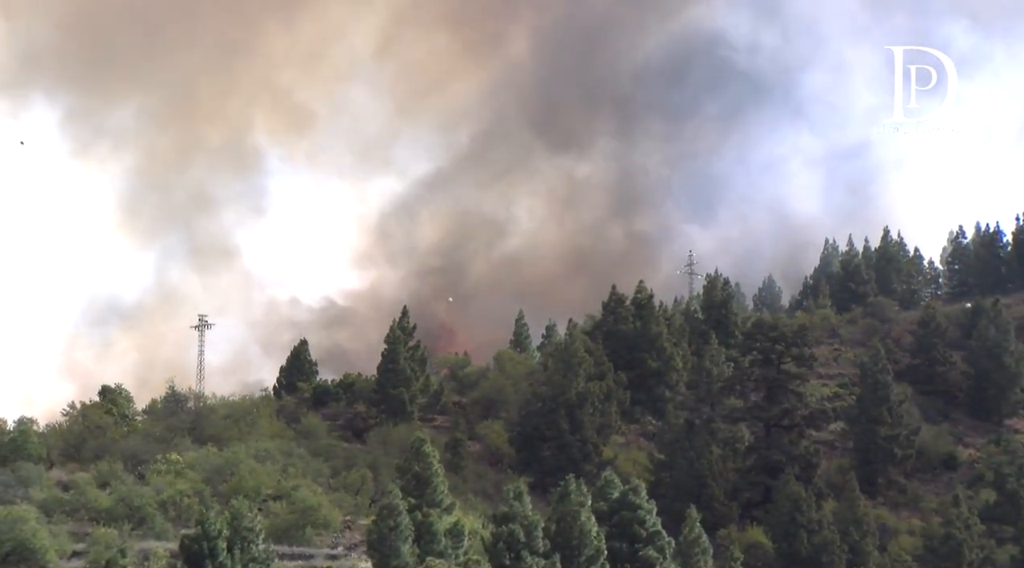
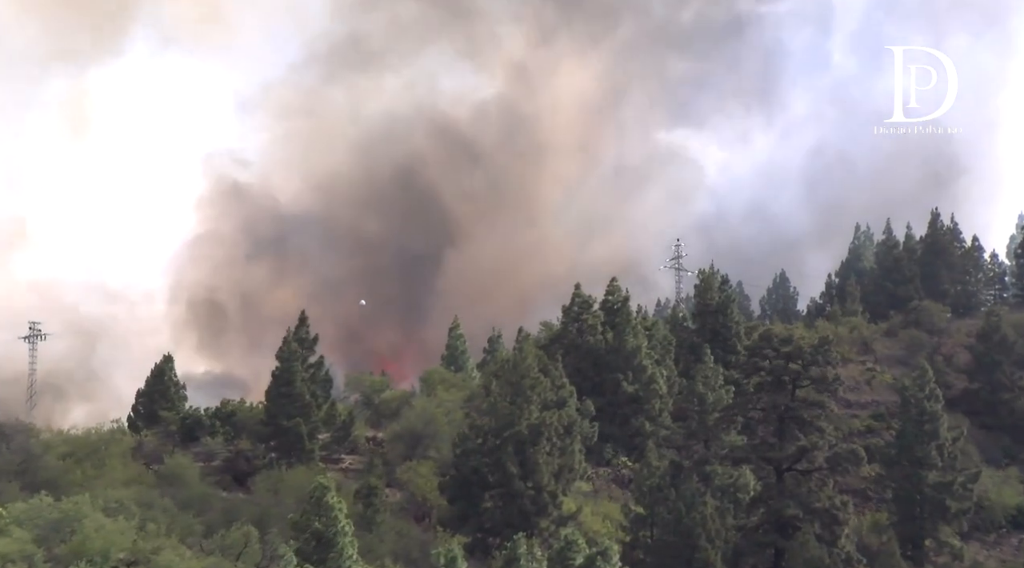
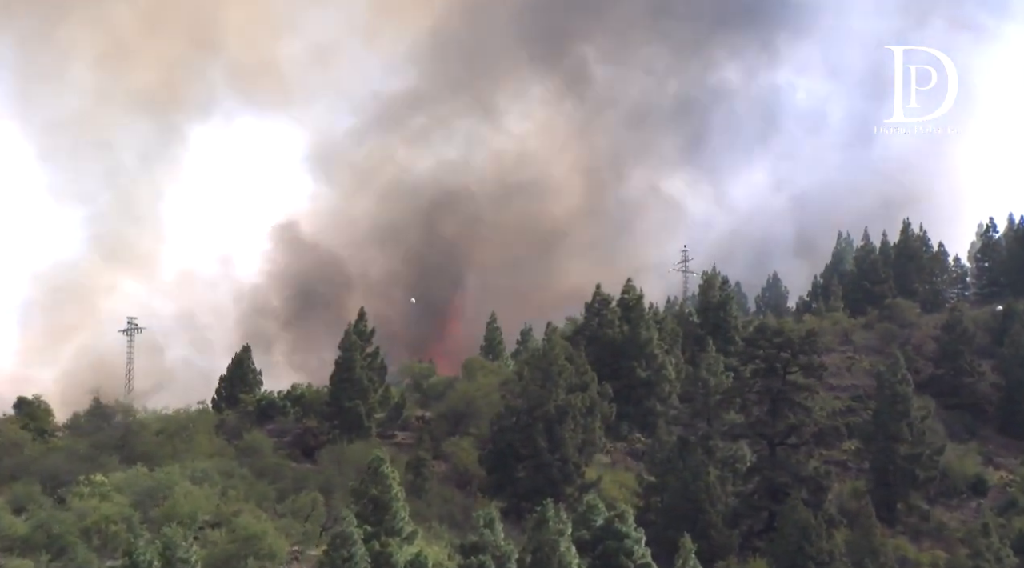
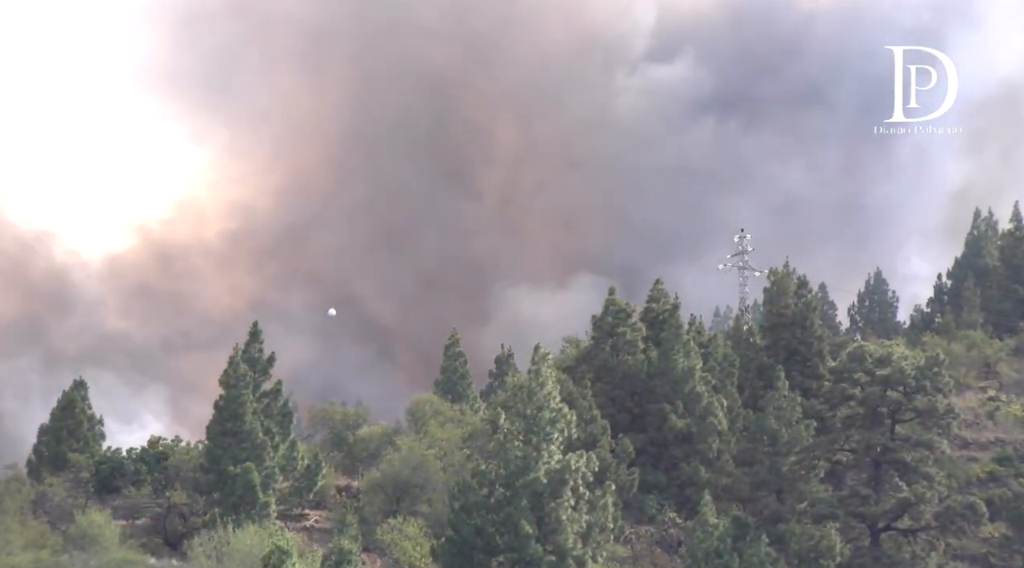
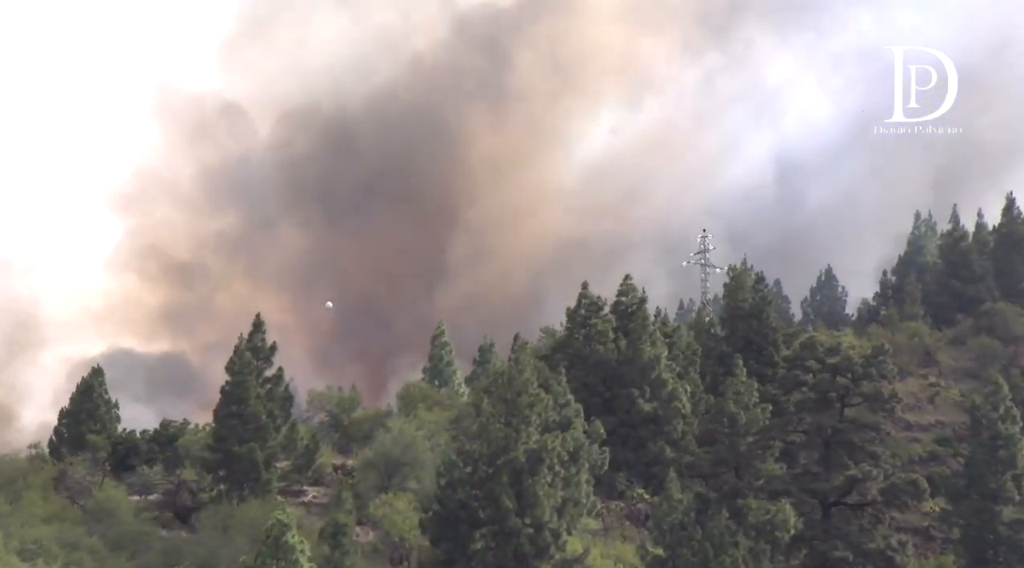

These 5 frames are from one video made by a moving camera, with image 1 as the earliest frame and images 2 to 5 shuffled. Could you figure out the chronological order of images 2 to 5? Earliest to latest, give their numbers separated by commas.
3, 2, 5, 4
